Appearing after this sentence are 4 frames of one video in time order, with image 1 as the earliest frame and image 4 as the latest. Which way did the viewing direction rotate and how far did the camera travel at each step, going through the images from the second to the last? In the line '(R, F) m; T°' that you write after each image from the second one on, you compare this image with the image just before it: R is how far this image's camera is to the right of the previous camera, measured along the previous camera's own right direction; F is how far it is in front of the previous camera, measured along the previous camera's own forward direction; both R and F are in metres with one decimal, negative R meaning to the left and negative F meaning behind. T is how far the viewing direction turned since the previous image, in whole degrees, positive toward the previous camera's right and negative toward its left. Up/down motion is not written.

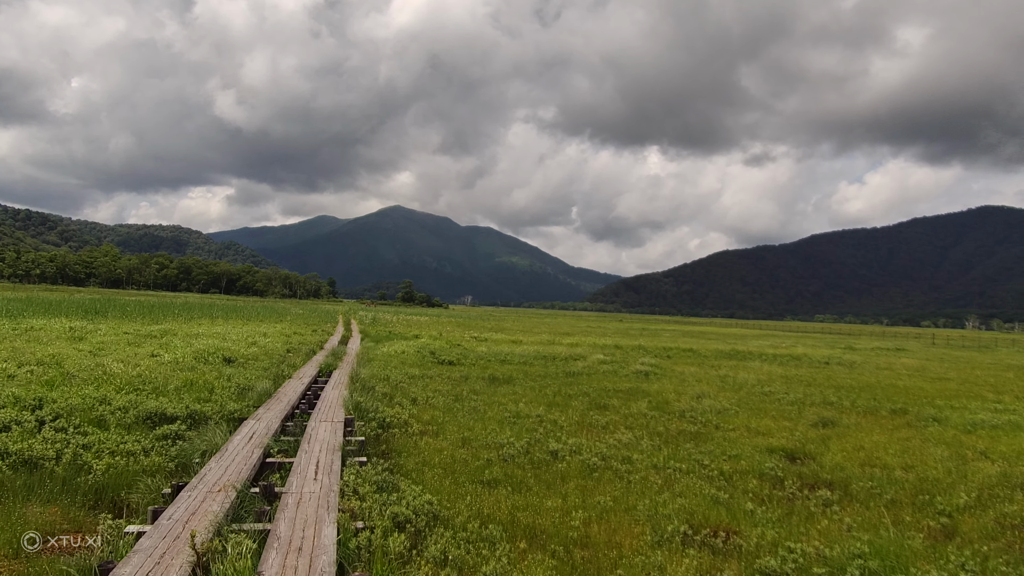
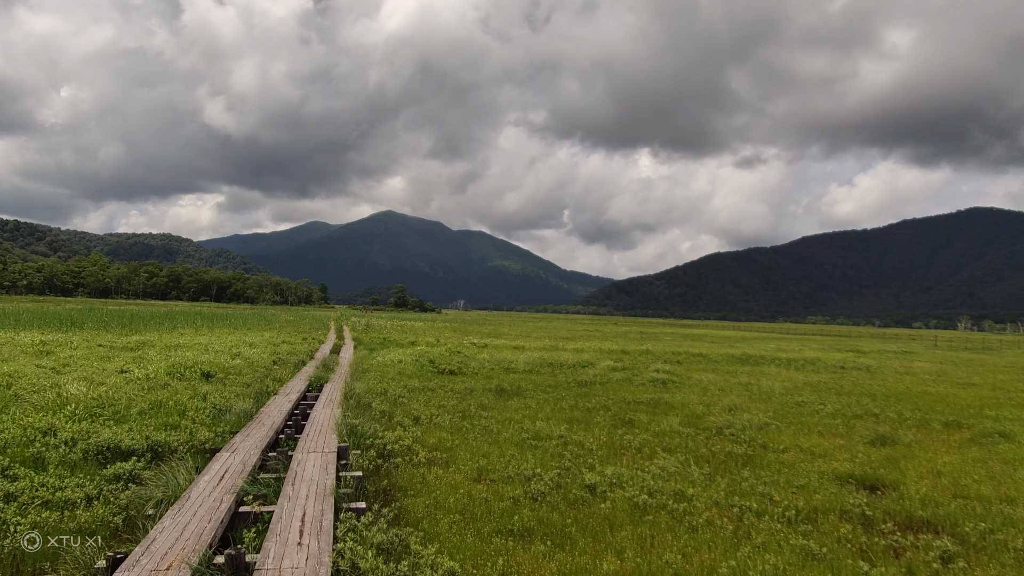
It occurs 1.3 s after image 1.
(-0.4, +1.9) m; +1°
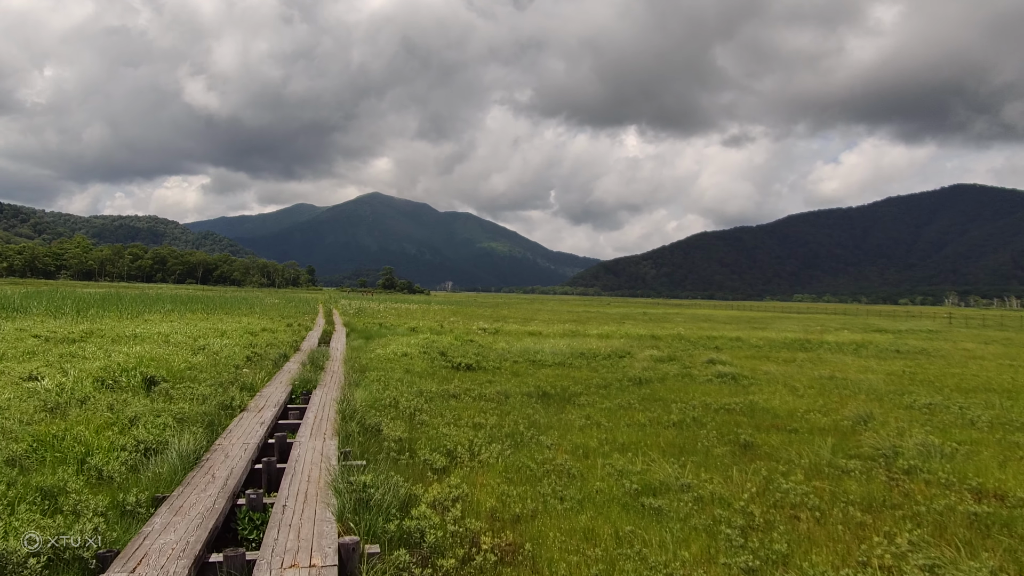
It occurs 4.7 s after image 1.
(-1.1, +4.7) m; +1°
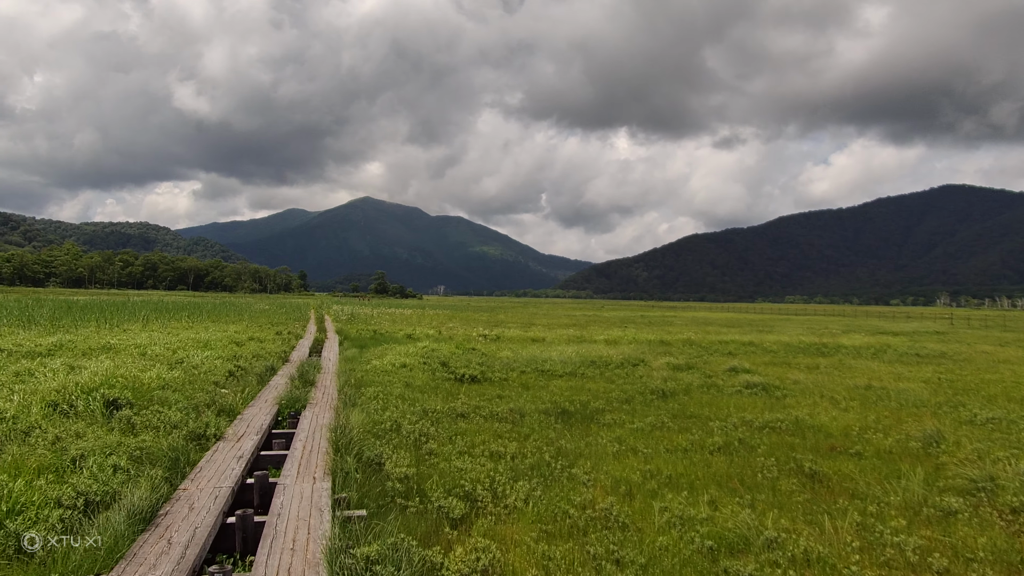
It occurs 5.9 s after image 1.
(-0.4, +1.7) m; +1°
